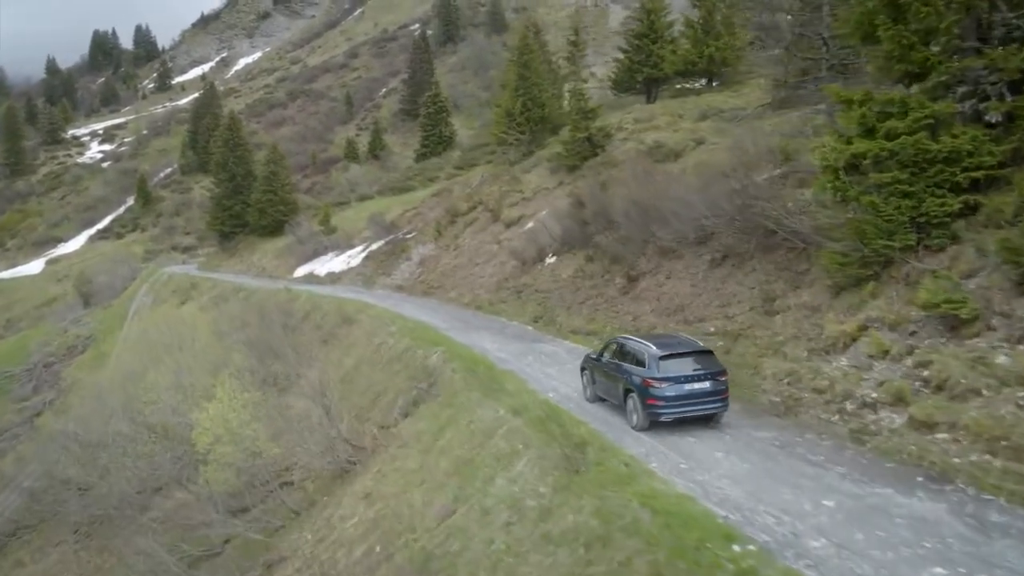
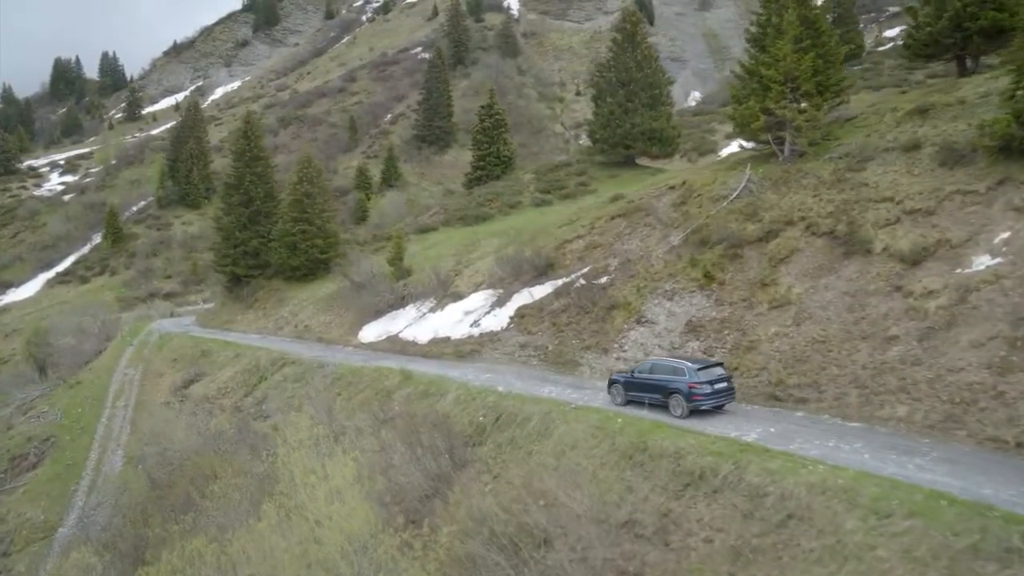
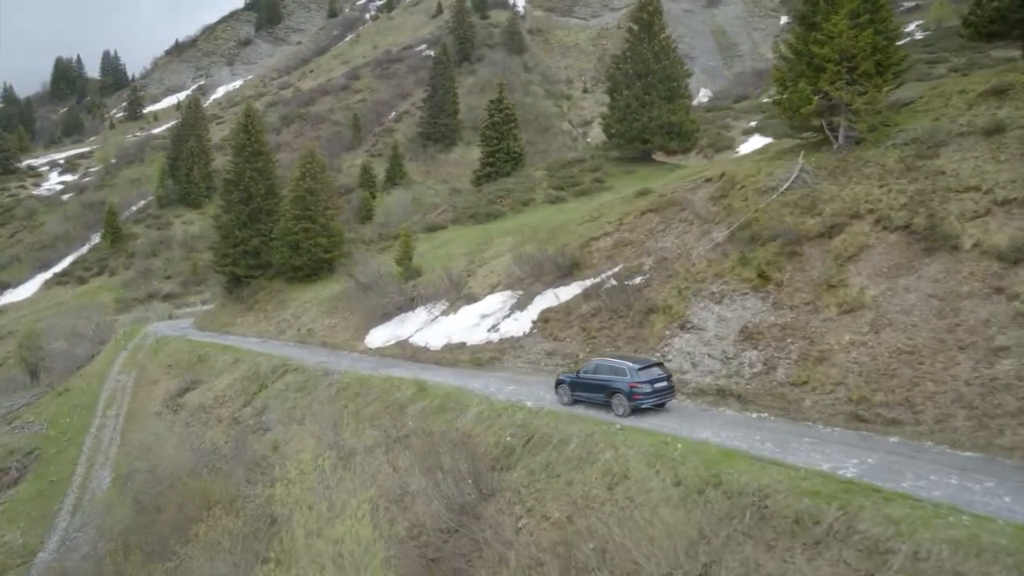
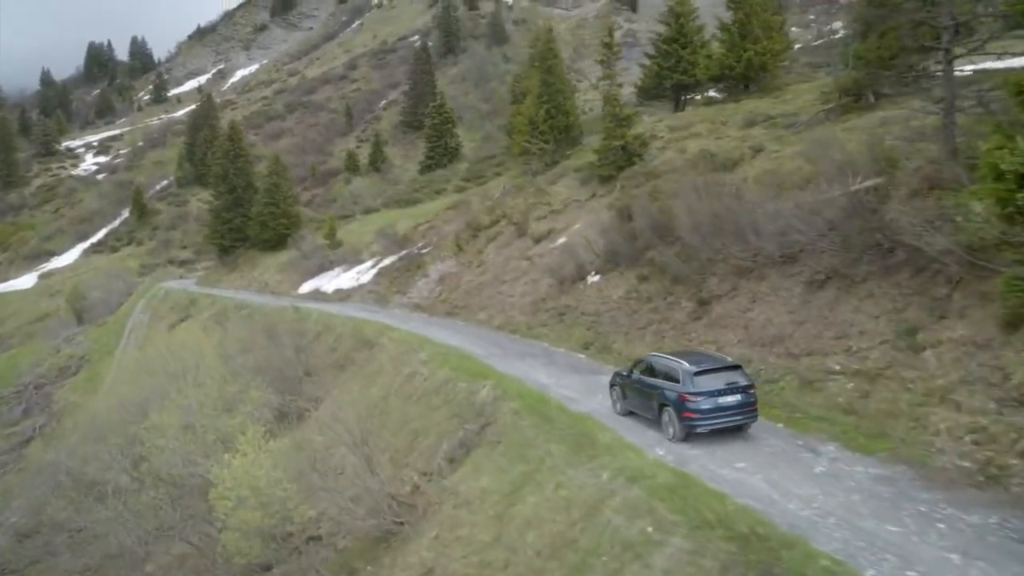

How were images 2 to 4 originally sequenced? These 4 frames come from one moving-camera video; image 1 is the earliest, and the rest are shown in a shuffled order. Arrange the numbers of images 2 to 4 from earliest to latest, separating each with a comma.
4, 2, 3
